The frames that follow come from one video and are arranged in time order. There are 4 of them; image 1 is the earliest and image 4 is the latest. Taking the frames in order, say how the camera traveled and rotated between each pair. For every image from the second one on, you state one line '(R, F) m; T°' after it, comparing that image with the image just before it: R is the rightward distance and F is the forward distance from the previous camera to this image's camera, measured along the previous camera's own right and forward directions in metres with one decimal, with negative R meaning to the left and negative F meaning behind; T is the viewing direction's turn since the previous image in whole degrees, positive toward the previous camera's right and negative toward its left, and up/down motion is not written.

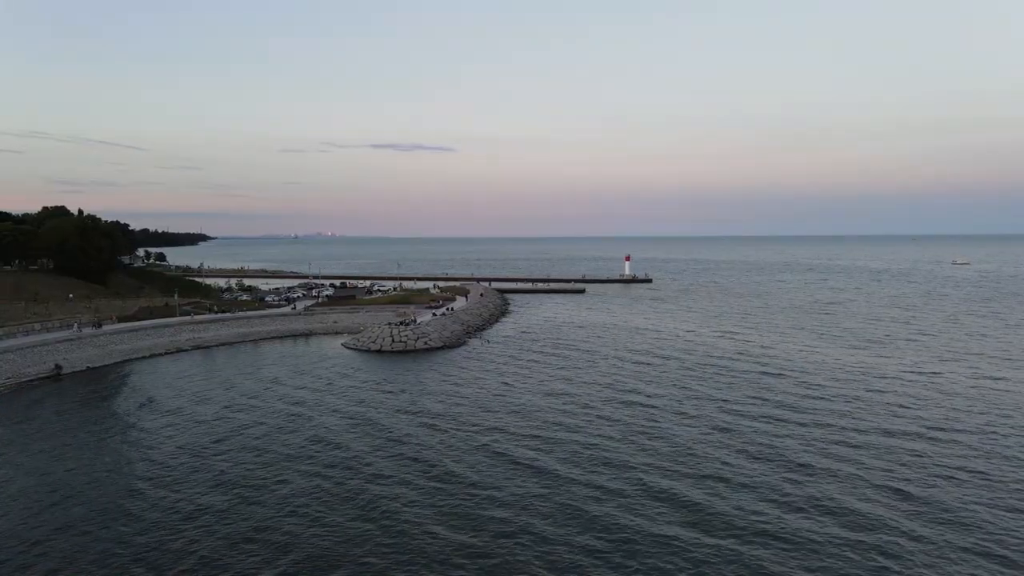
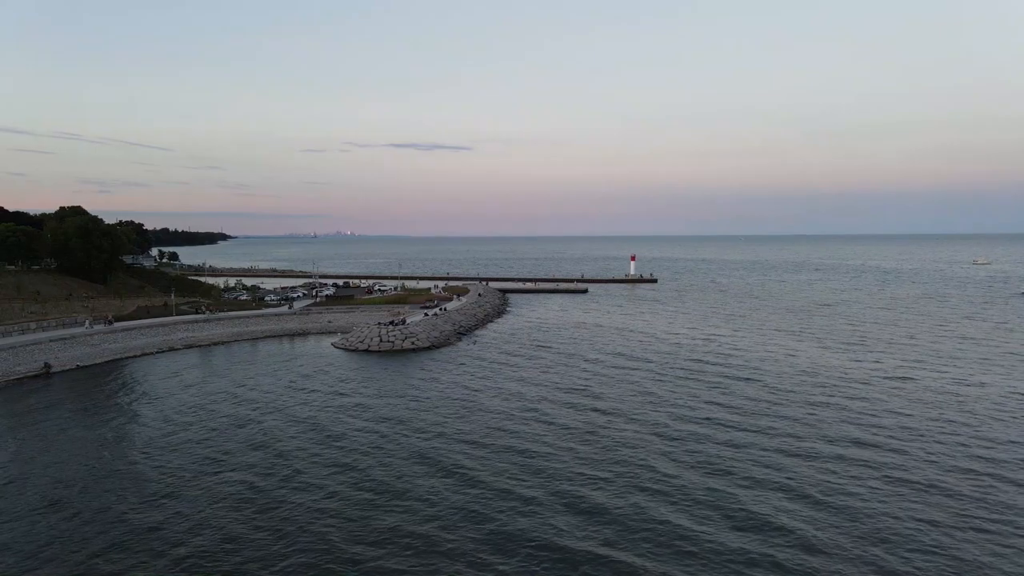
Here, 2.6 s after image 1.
(+2.7, +0.1) m; 0°
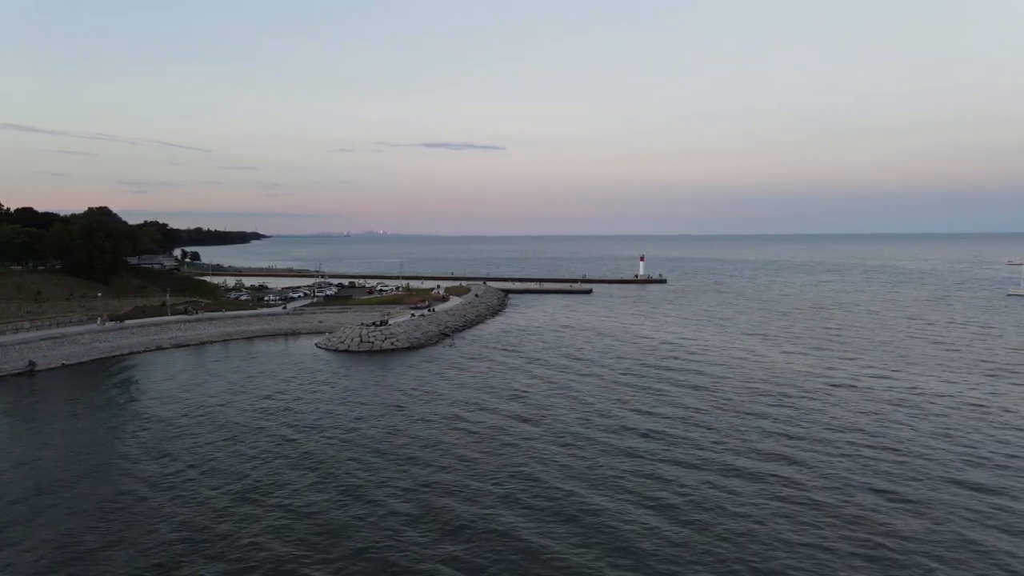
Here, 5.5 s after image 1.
(+4.1, +0.2) m; -1°
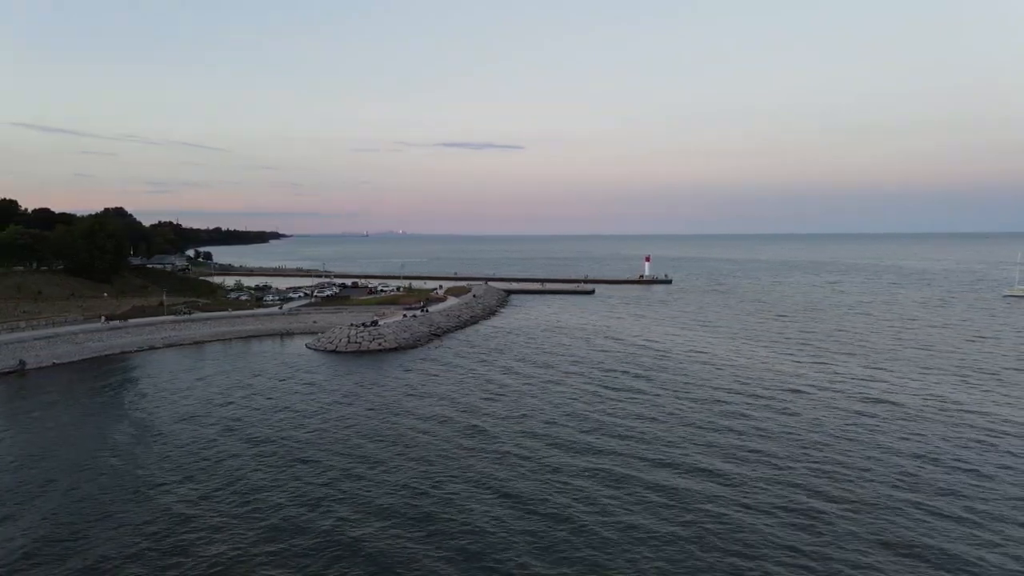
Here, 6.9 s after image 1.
(+2.4, +0.3) m; 0°
